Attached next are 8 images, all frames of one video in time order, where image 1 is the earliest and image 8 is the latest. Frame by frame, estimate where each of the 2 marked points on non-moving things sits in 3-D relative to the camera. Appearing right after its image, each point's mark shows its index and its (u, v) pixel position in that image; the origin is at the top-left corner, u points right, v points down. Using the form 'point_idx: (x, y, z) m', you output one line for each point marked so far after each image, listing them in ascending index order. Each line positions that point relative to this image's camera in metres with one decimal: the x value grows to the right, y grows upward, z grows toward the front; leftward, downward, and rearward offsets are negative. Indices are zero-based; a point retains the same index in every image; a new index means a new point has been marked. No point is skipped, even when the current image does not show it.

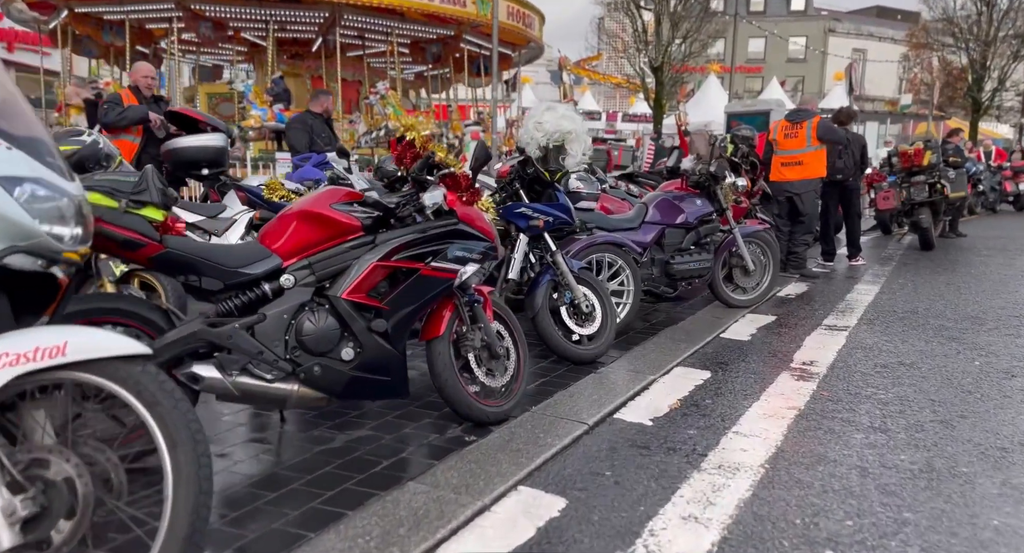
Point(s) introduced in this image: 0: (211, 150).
0: (-2.2, +1.0, +5.9) m
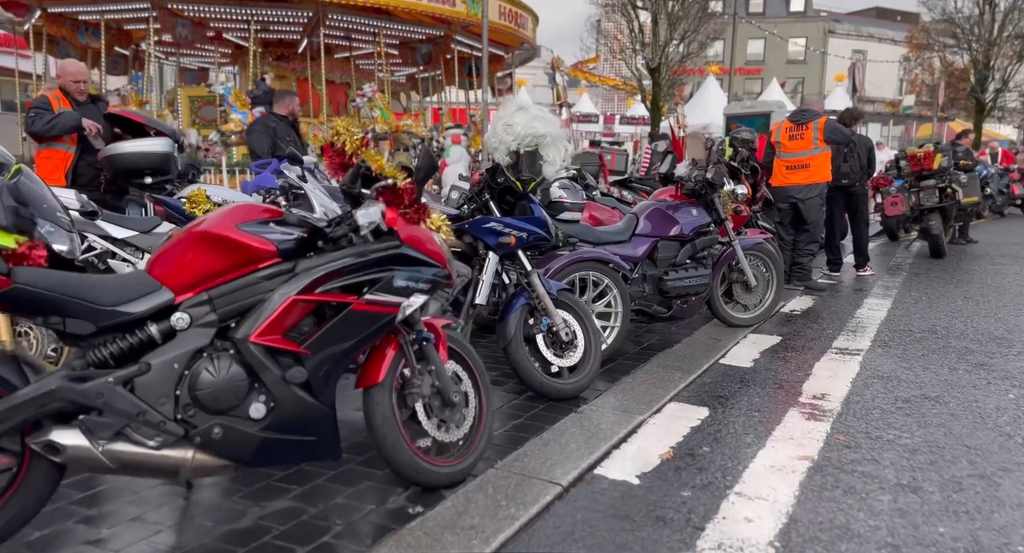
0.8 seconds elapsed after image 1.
0: (-2.4, +0.8, +5.3) m
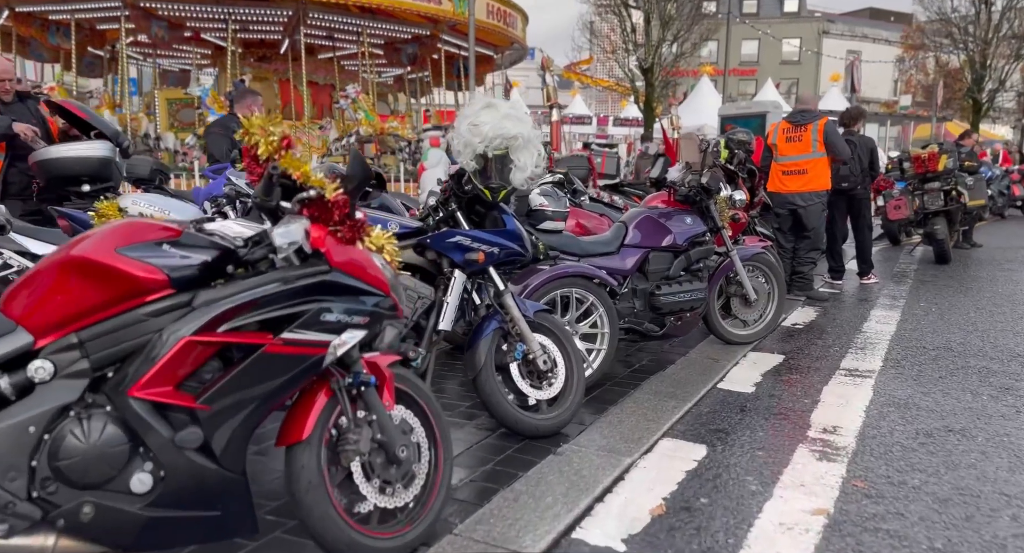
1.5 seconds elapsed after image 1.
0: (-2.6, +0.7, +4.8) m
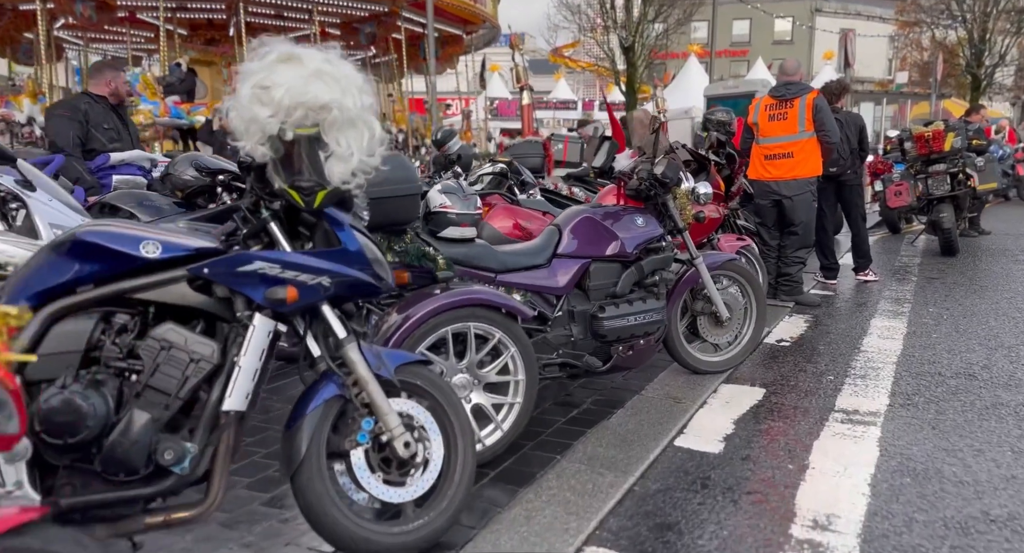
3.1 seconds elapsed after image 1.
0: (-3.1, +0.5, +3.5) m
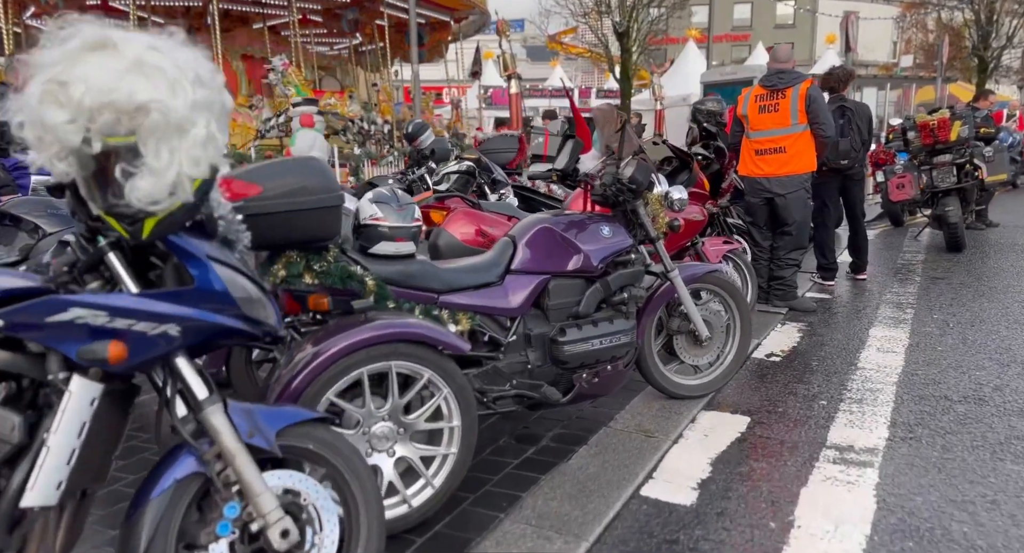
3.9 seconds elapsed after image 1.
0: (-3.4, +0.4, +3.0) m
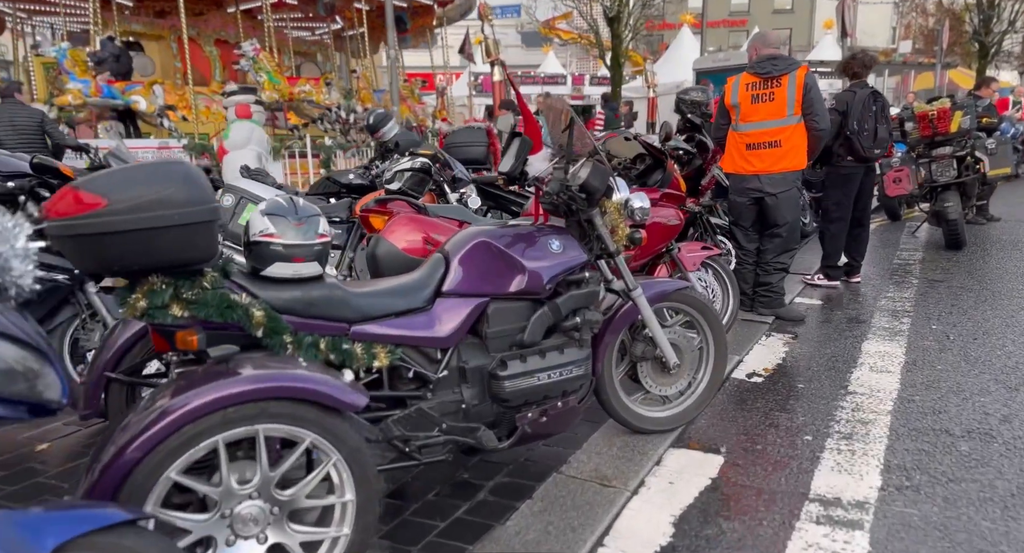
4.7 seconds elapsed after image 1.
0: (-3.7, +0.3, +2.4) m
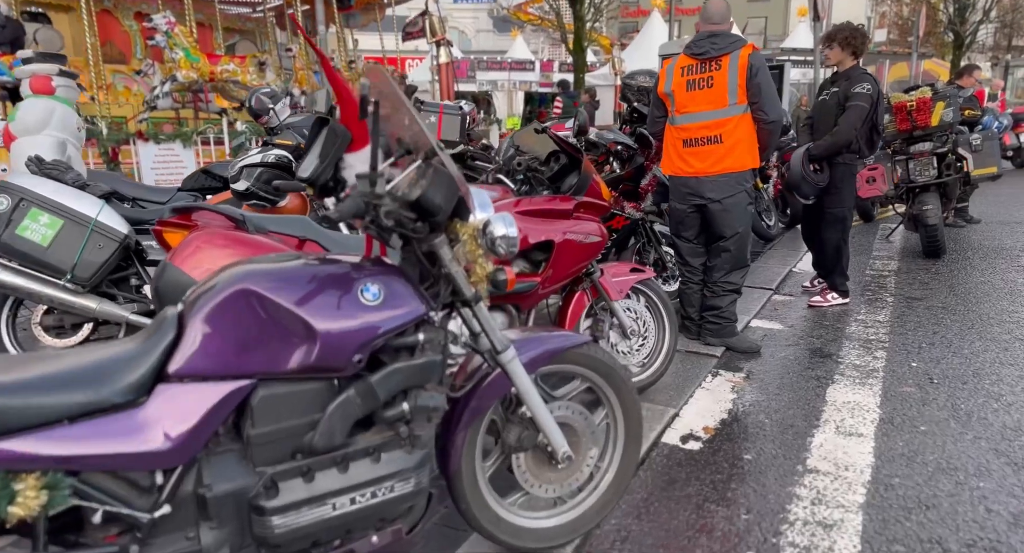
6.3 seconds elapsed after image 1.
0: (-4.2, +0.1, +1.1) m
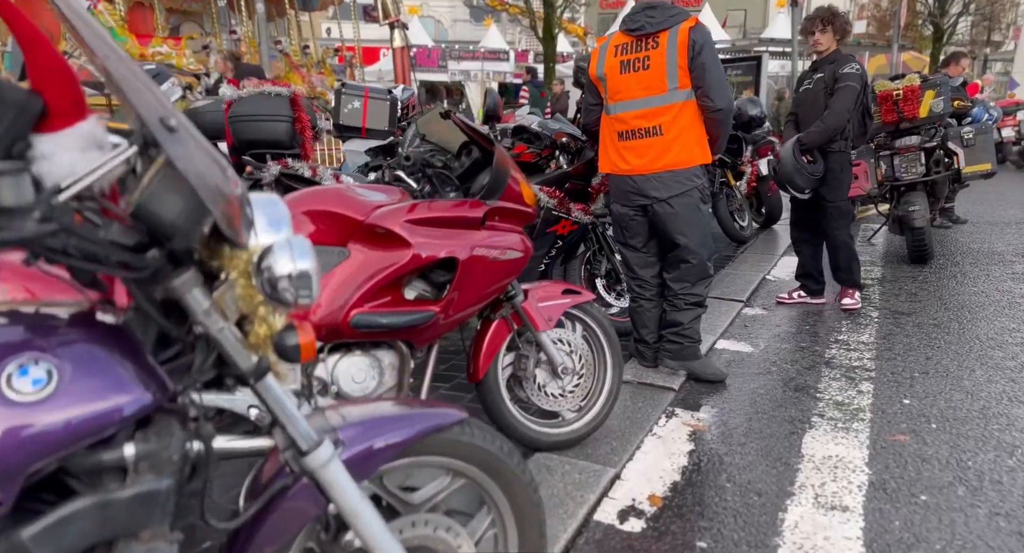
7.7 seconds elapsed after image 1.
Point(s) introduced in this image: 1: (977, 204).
0: (-4.6, 0.0, +0.1) m
1: (+6.0, +0.9, +9.9) m
